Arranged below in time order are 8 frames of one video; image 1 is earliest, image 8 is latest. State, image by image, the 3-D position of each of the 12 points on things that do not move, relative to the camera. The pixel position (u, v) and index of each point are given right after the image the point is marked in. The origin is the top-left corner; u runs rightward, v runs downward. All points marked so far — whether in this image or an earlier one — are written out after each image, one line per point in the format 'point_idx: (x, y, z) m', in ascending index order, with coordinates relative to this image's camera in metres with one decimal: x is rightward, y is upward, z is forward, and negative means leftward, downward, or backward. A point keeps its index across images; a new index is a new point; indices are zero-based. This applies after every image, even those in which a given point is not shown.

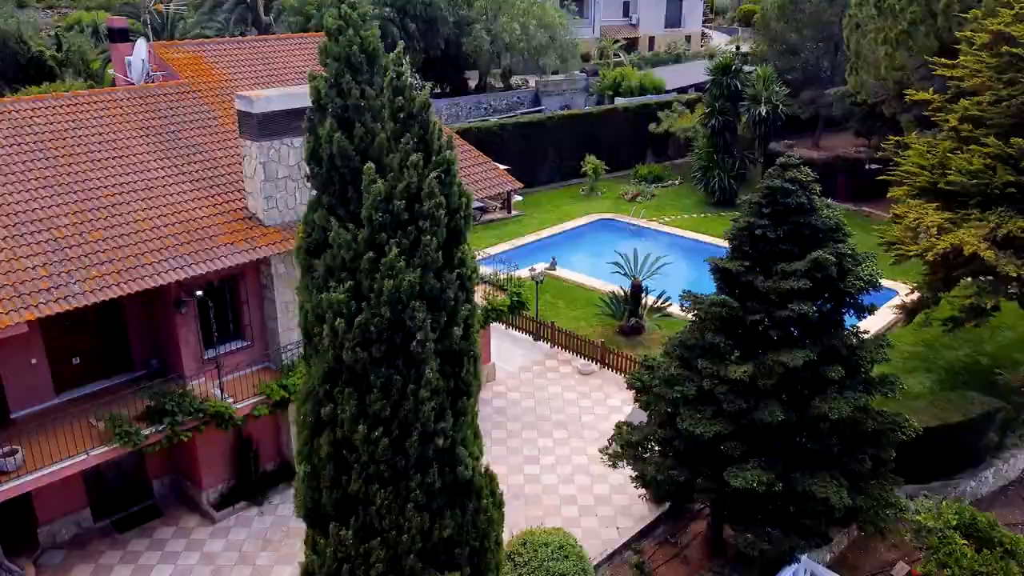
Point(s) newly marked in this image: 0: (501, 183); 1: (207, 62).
0: (-0.1, +1.5, +15.7) m
1: (-4.5, +3.3, +16.3) m
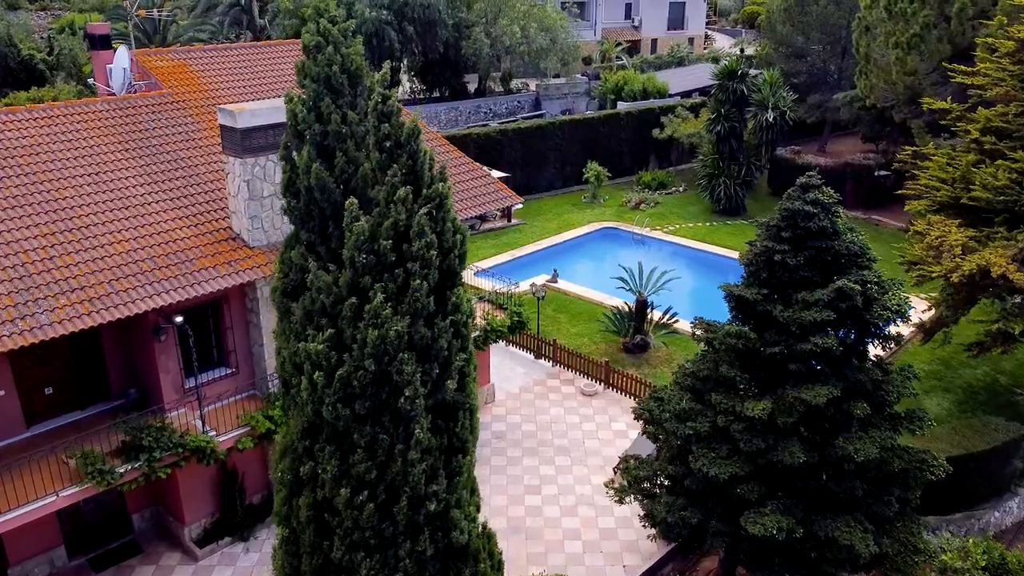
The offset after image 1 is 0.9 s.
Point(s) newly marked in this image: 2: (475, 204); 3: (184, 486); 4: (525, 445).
0: (-0.1, +1.2, +14.9) m
1: (-4.5, +3.1, +15.6) m
2: (-0.6, +1.1, +14.3) m
3: (-3.7, -2.2, +12.4) m
4: (+0.2, -2.2, +15.8) m
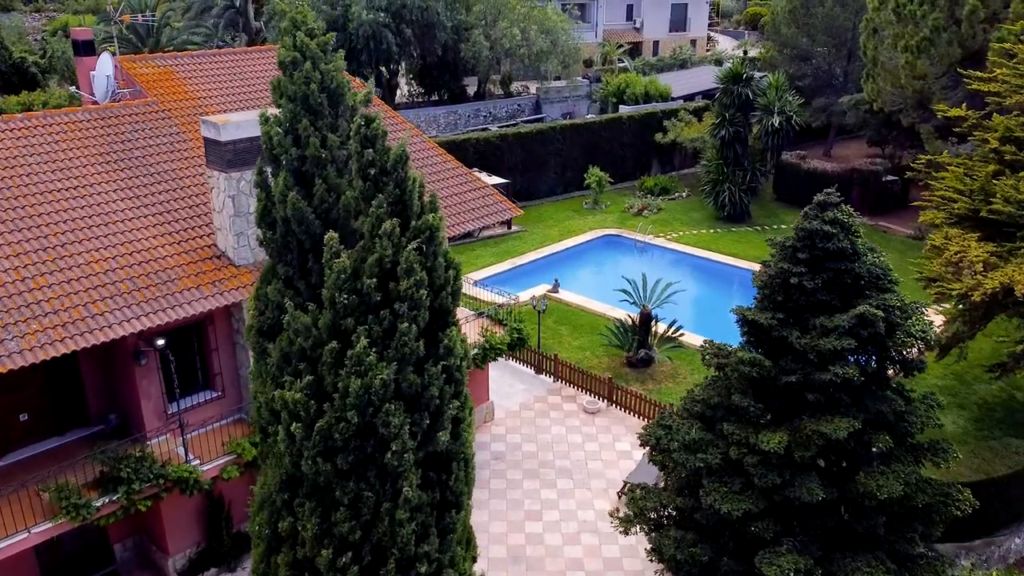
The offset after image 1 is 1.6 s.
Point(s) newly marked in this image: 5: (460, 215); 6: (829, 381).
0: (-0.1, +1.0, +14.3) m
1: (-4.5, +2.9, +15.0) m
2: (-0.7, +0.9, +13.7) m
3: (-3.7, -2.4, +11.8) m
4: (+0.2, -2.5, +15.2) m
5: (-0.8, +1.0, +13.7) m
6: (+2.6, -0.8, +9.1) m
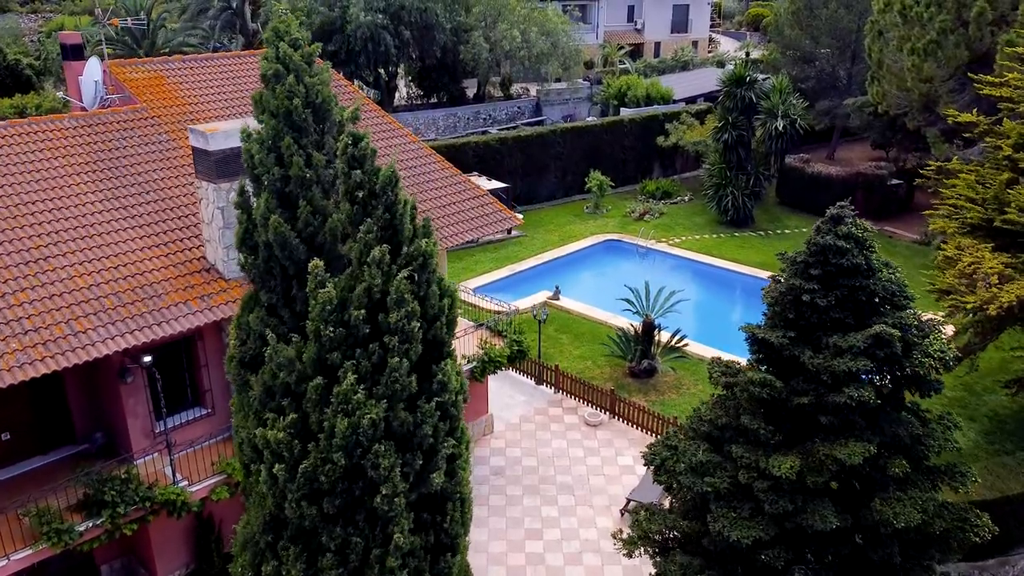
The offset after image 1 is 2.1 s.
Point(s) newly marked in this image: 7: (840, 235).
0: (-0.2, +0.9, +13.9) m
1: (-4.5, +2.7, +14.6) m
2: (-0.7, +0.8, +13.3) m
3: (-3.7, -2.6, +11.4) m
4: (+0.2, -2.6, +14.8) m
5: (-0.8, +0.8, +13.3) m
6: (+2.6, -0.9, +8.7) m
7: (+2.7, +0.4, +9.0) m
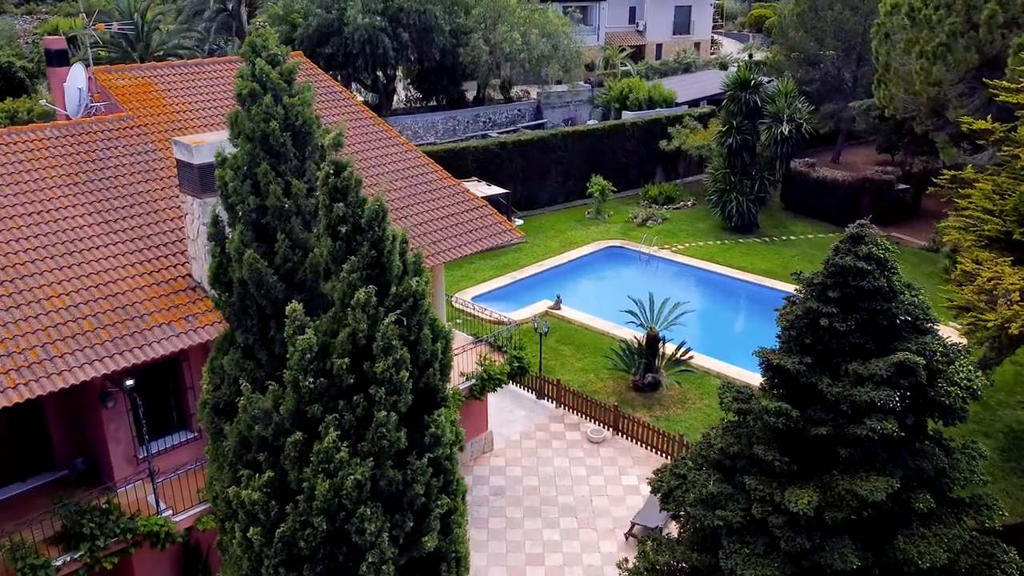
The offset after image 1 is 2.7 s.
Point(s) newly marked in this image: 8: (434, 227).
0: (-0.1, +0.7, +13.4) m
1: (-4.5, +2.5, +14.1) m
2: (-0.7, +0.6, +12.7) m
3: (-3.7, -2.8, +10.9) m
4: (+0.2, -2.8, +14.2) m
5: (-0.8, +0.6, +12.8) m
6: (+2.6, -1.1, +8.1) m
7: (+2.7, +0.2, +8.4) m
8: (-0.9, +0.7, +12.8) m
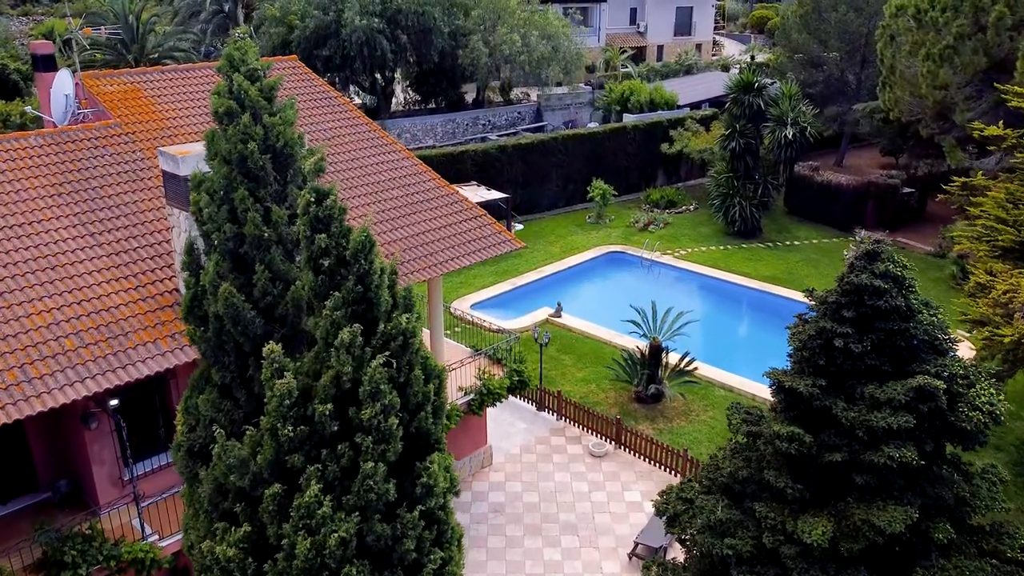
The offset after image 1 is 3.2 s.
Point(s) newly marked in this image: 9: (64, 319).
0: (-0.2, +0.5, +13.0) m
1: (-4.5, +2.4, +13.7) m
2: (-0.7, +0.4, +12.4) m
3: (-3.7, -2.9, +10.5) m
4: (+0.2, -2.9, +13.9) m
5: (-0.8, +0.5, +12.4) m
6: (+2.6, -1.2, +7.8) m
7: (+2.7, +0.1, +8.1) m
8: (-0.9, +0.6, +12.4) m
9: (-3.9, -0.3, +9.6) m
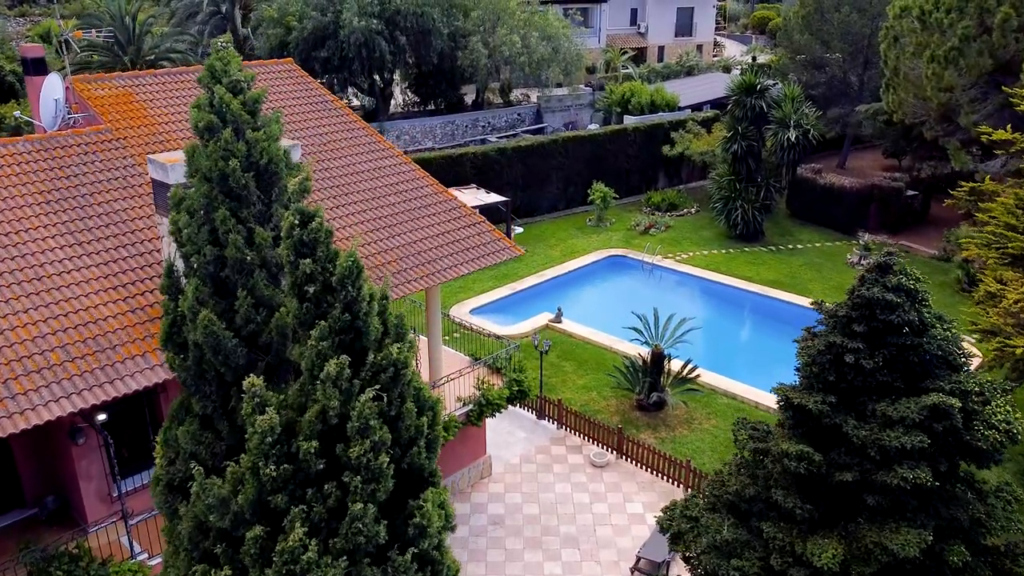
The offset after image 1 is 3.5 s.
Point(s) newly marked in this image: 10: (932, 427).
0: (-0.2, +0.4, +12.8) m
1: (-4.6, +2.3, +13.4) m
2: (-0.7, +0.3, +12.1) m
3: (-3.7, -3.0, +10.2) m
4: (+0.2, -3.0, +13.6) m
5: (-0.8, +0.4, +12.1) m
6: (+2.6, -1.3, +7.5) m
7: (+2.7, 0.0, +7.8) m
8: (-0.9, +0.5, +12.2) m
9: (-3.9, -0.4, +9.3) m
10: (+2.9, -0.9, +7.6) m
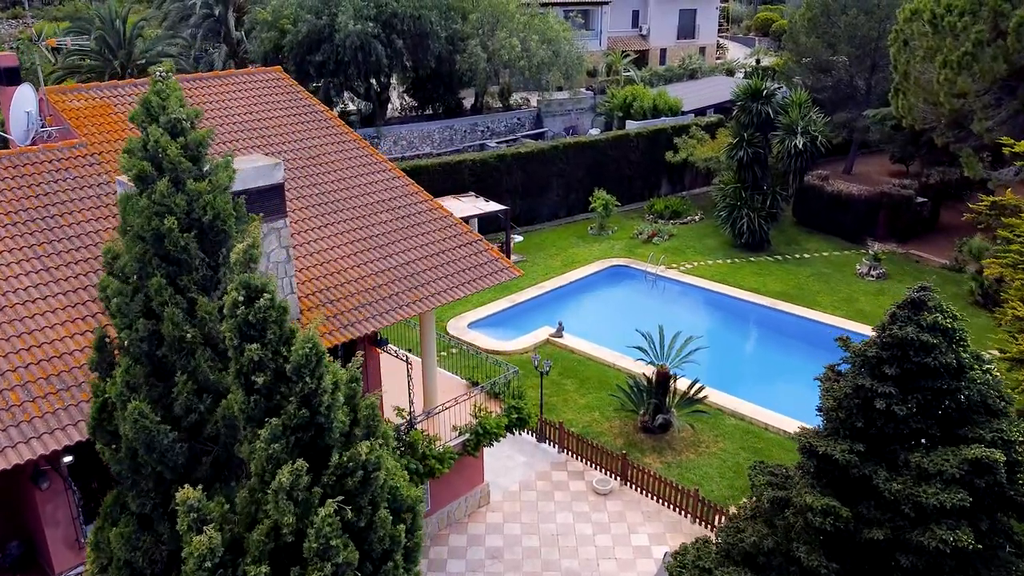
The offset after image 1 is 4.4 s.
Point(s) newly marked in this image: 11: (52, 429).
0: (-0.2, +0.2, +12.1) m
1: (-4.6, +2.0, +12.7) m
2: (-0.7, +0.1, +11.4) m
3: (-3.7, -3.3, +9.5) m
4: (+0.2, -3.3, +12.9) m
5: (-0.8, +0.1, +11.4) m
6: (+2.6, -1.6, +6.8) m
7: (+2.7, -0.2, +7.1) m
8: (-0.9, +0.2, +11.5) m
9: (-3.9, -0.6, +8.6) m
10: (+2.9, -1.2, +6.9) m
11: (-3.4, -1.0, +8.2) m
